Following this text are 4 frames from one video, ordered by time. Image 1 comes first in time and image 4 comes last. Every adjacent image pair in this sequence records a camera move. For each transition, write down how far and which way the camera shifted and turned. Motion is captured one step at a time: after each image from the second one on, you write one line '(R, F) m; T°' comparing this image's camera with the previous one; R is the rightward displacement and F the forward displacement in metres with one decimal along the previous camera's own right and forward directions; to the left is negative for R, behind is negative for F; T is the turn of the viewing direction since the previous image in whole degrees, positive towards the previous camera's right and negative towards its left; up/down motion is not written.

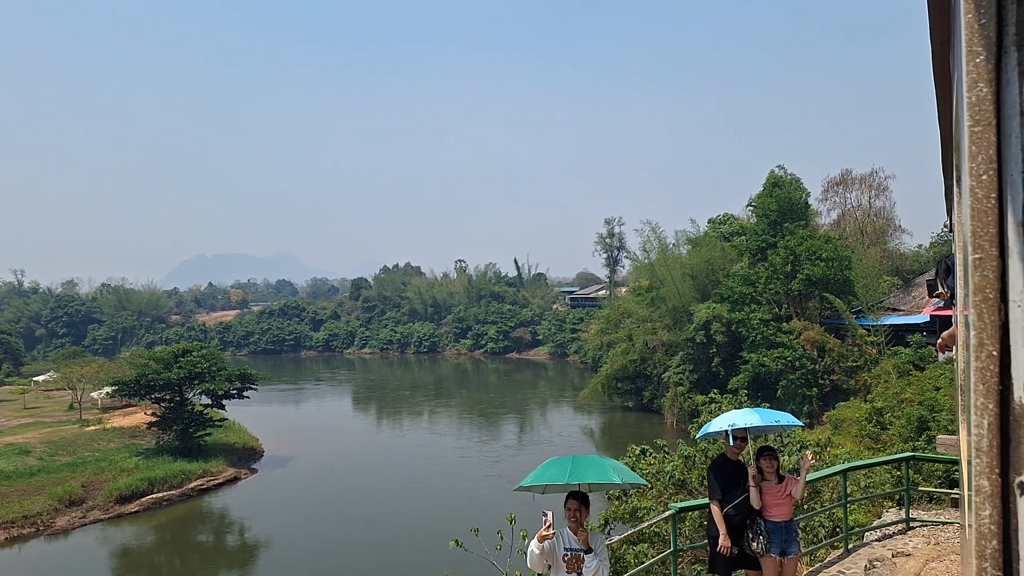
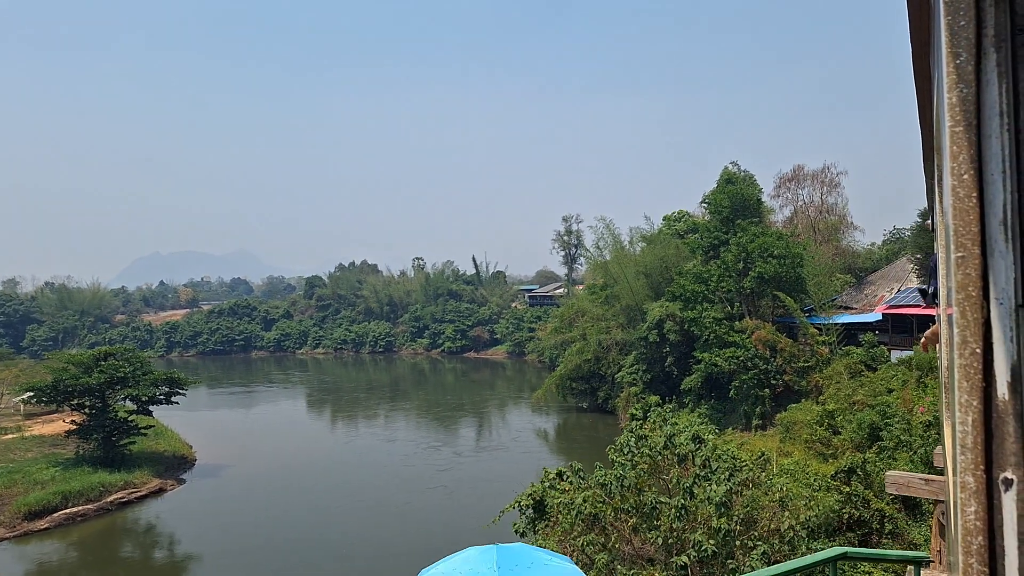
(+0.5, +0.8) m; +3°
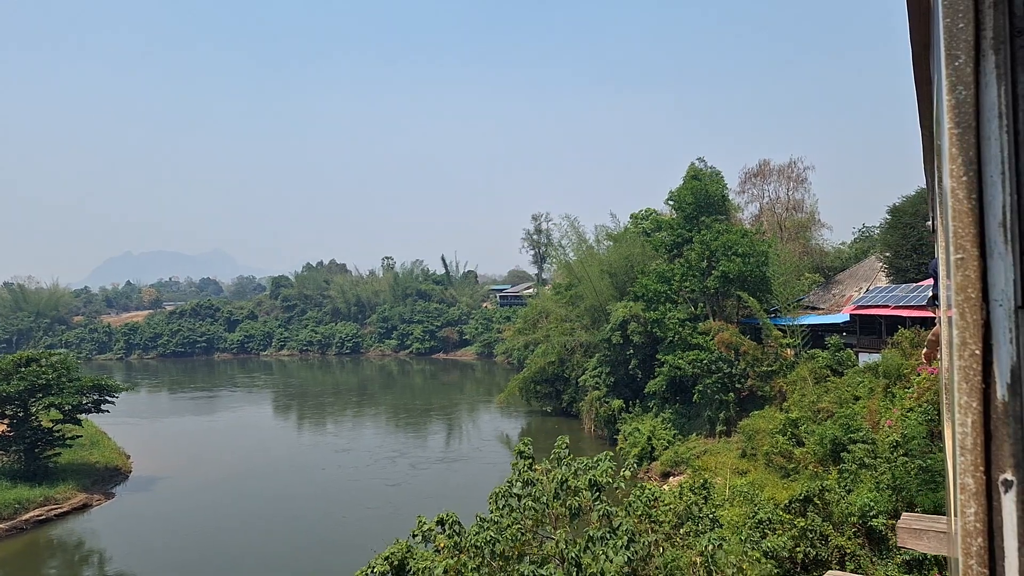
(+0.6, +1.0) m; +2°
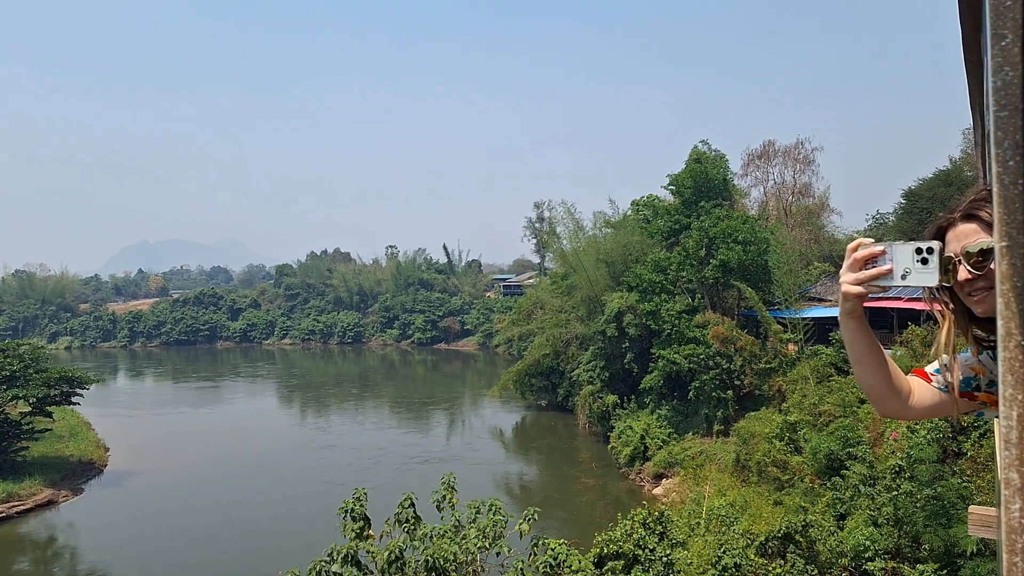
(+0.7, +1.0) m; -1°
